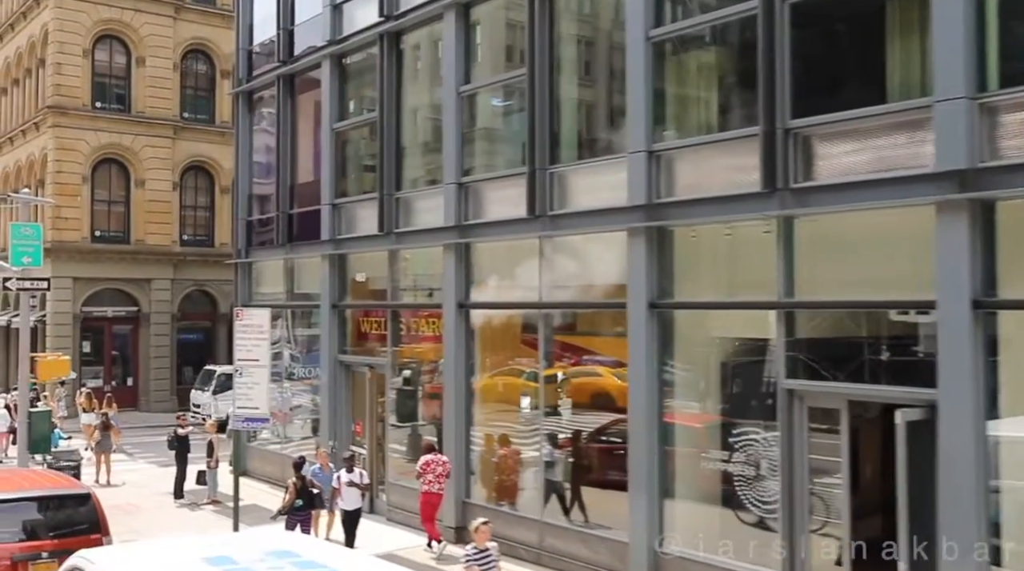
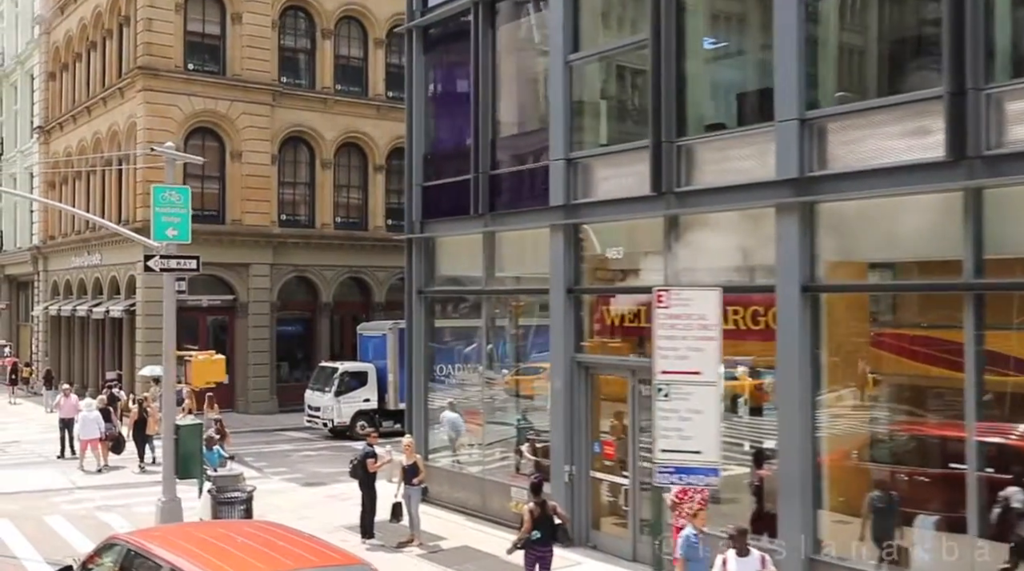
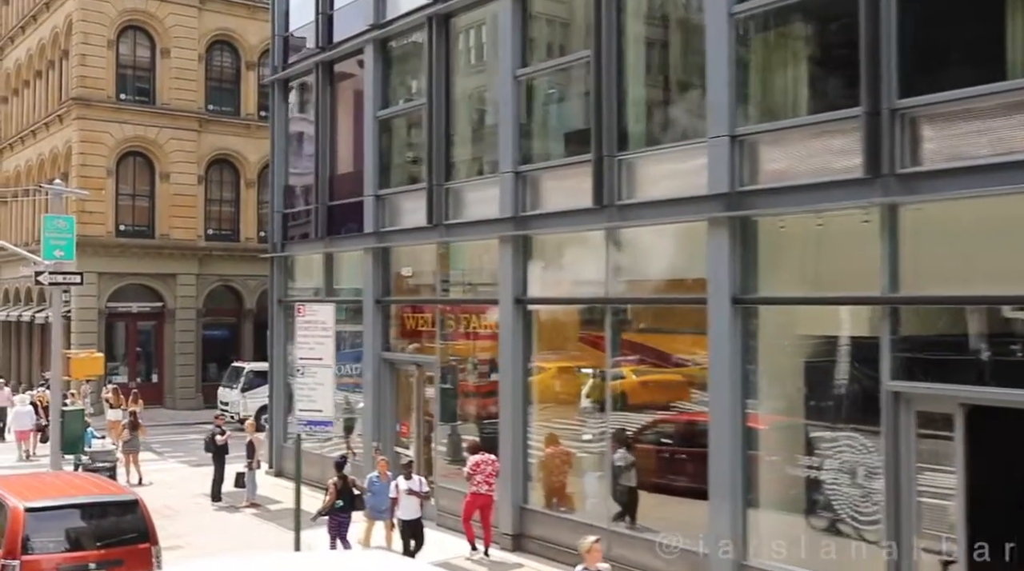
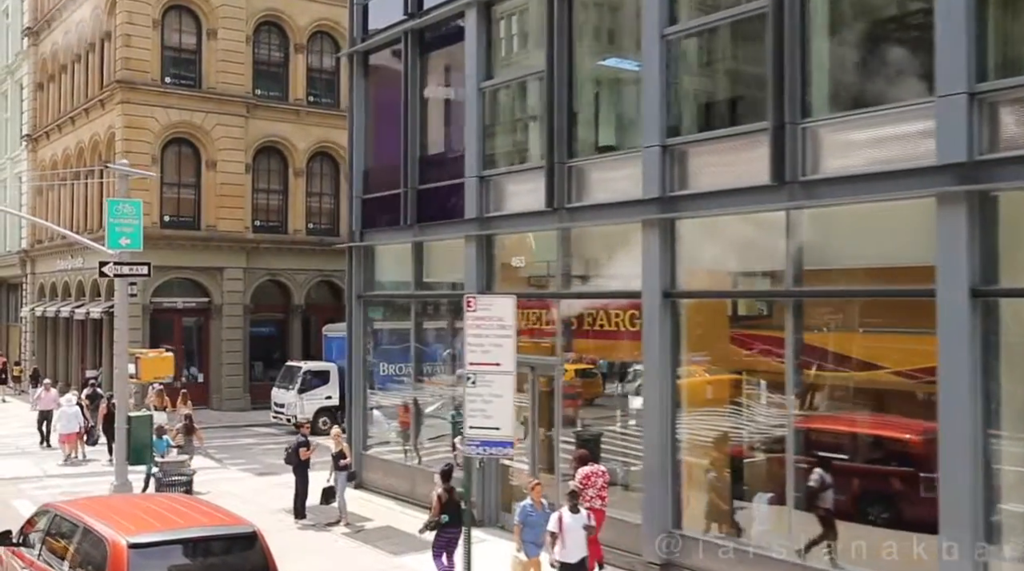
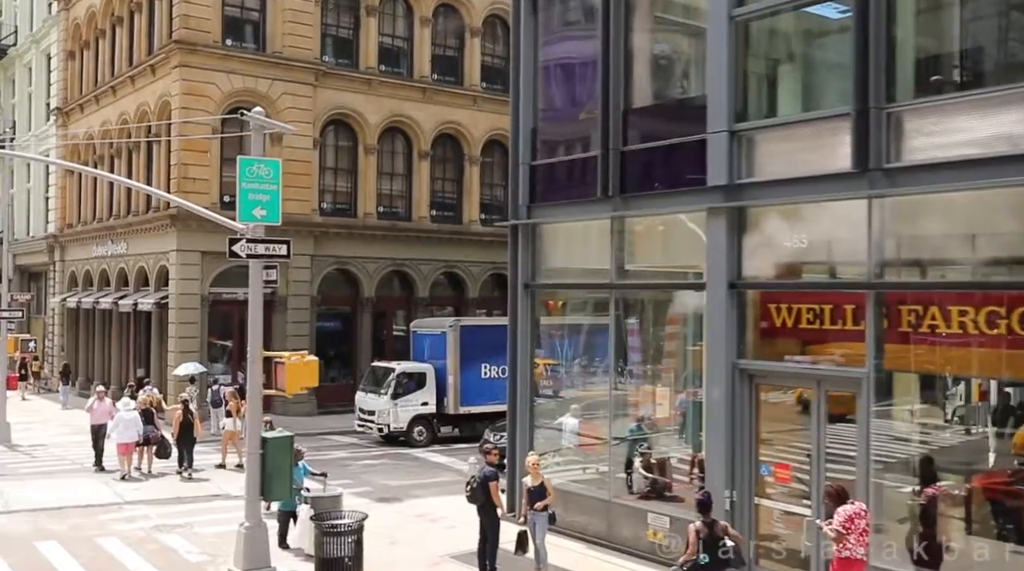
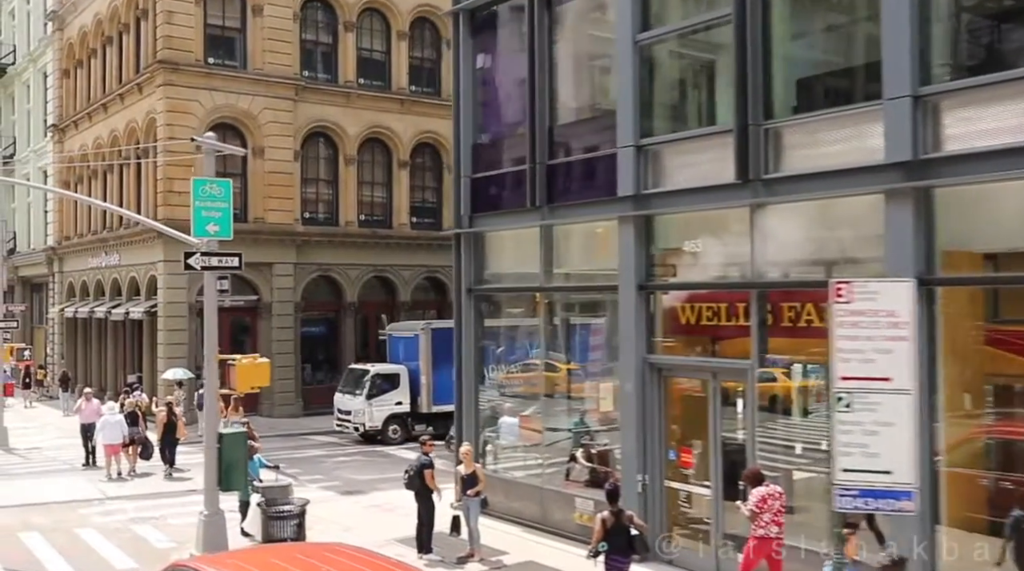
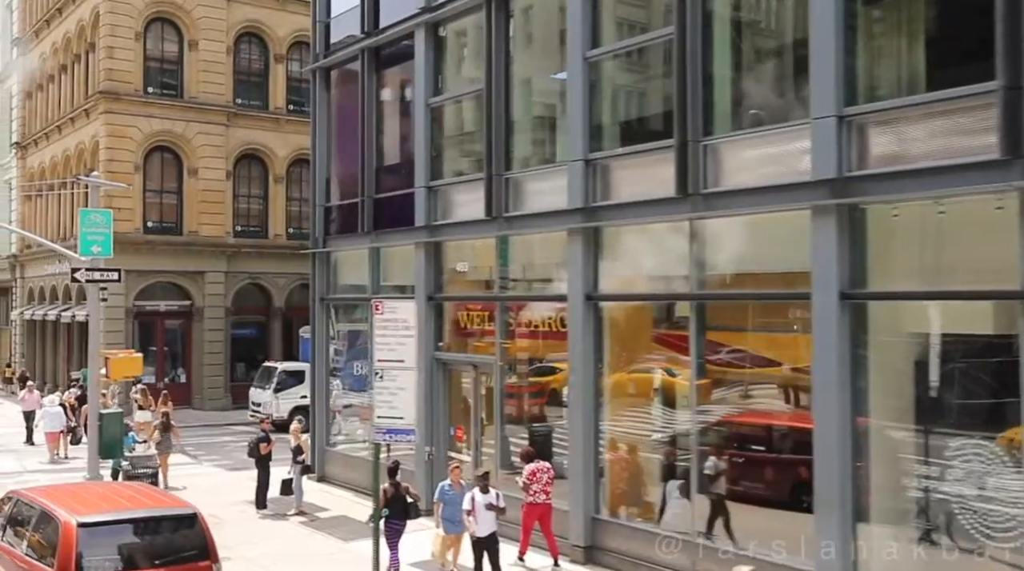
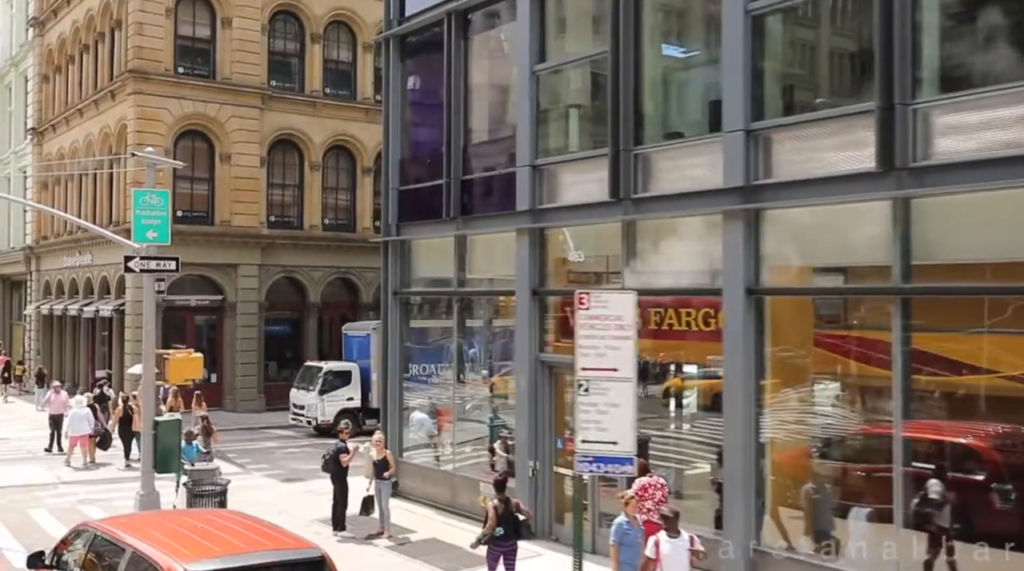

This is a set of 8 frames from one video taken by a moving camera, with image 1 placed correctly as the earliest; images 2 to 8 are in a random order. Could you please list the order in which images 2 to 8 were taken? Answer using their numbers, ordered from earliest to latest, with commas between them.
3, 7, 4, 8, 2, 6, 5
